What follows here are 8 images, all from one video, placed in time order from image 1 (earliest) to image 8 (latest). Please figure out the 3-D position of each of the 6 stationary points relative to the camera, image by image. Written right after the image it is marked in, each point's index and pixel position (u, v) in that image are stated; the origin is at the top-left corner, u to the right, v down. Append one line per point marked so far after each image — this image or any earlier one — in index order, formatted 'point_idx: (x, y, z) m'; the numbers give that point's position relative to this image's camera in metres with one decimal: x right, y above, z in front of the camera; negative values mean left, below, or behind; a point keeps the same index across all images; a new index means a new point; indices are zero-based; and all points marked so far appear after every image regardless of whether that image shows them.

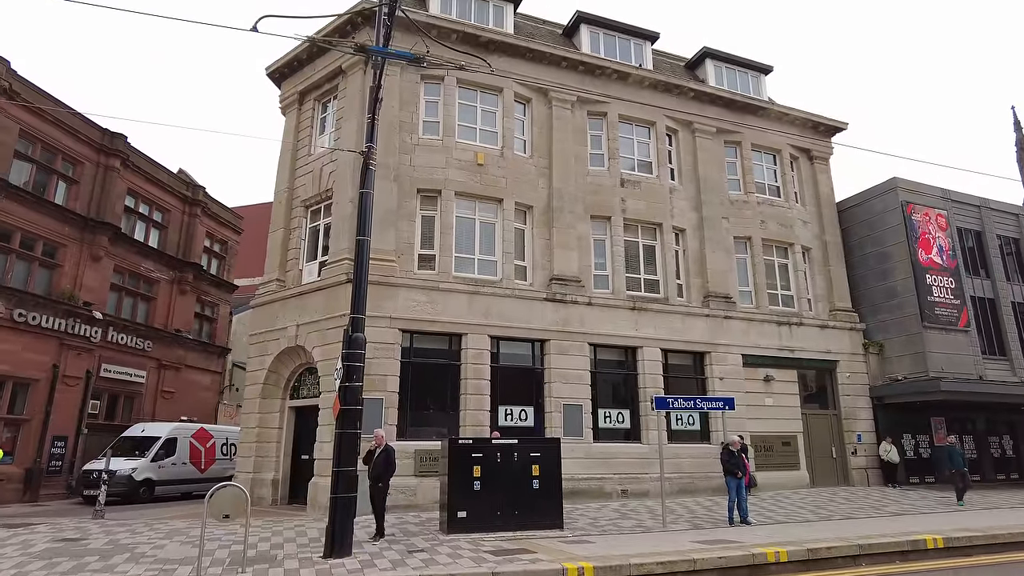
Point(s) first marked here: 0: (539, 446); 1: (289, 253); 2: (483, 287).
0: (+0.6, -3.2, +12.6) m
1: (-6.6, +1.0, +18.6) m
2: (-0.8, 0.0, +17.3) m
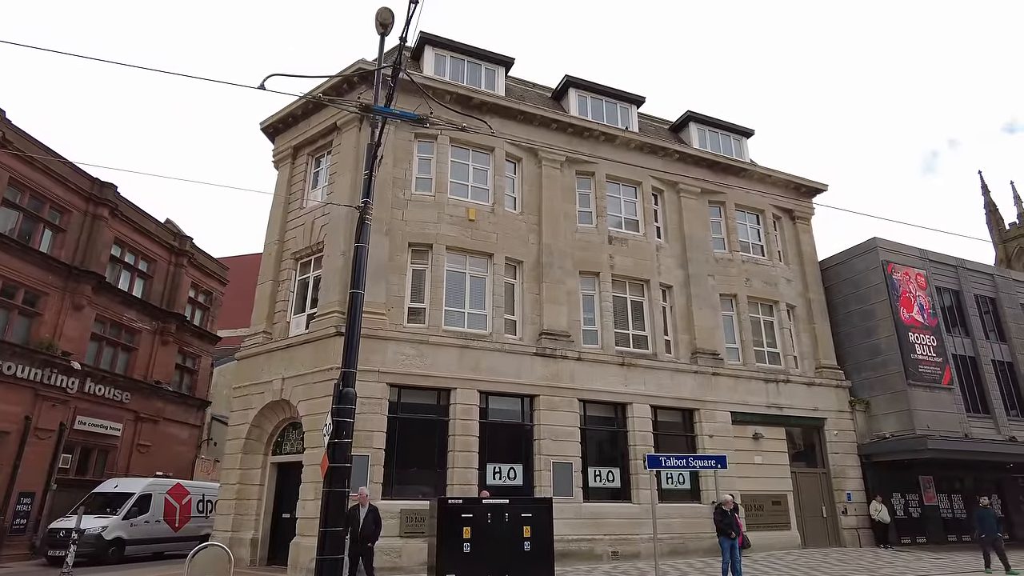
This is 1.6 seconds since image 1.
0: (+0.4, -4.3, +12.3) m
1: (-6.9, -0.5, +18.5) m
2: (-1.1, -1.5, +17.3) m
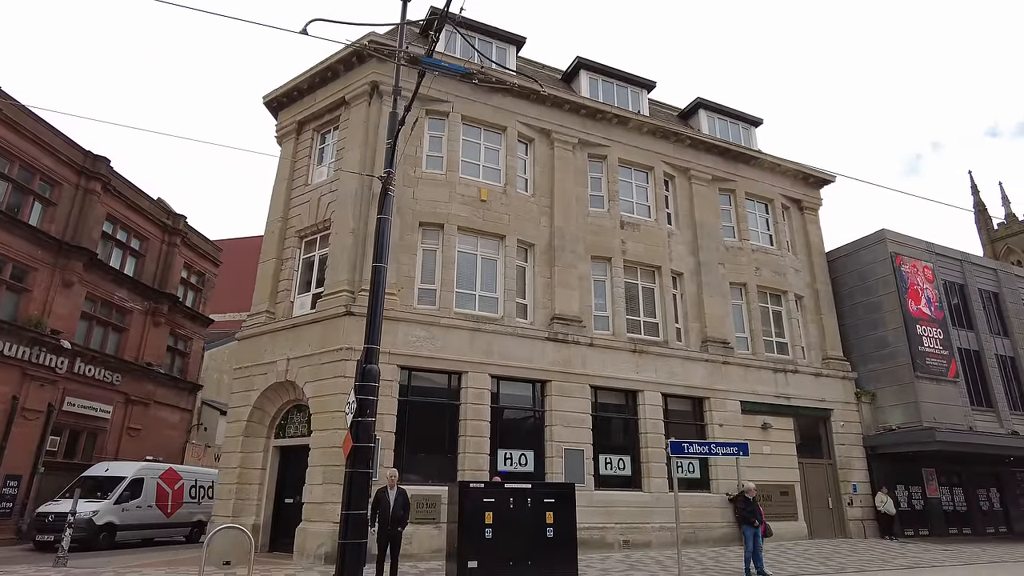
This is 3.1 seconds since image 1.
0: (+0.8, -3.8, +11.9) m
1: (-6.6, +0.1, +17.9) m
2: (-0.7, -1.0, +16.8) m
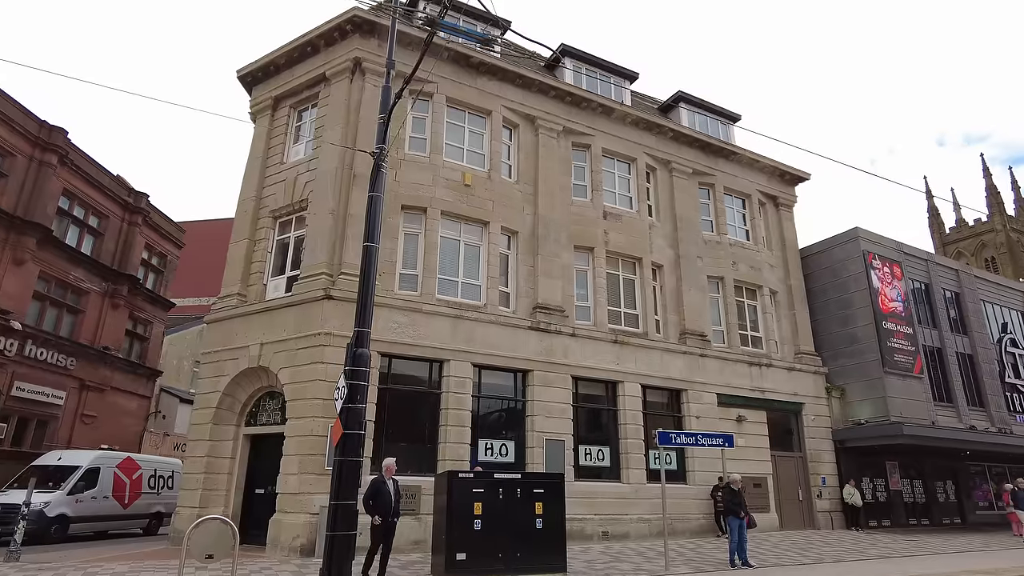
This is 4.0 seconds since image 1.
0: (+0.6, -3.6, +11.6) m
1: (-7.0, +0.6, +17.1) m
2: (-1.2, -0.6, +16.4) m
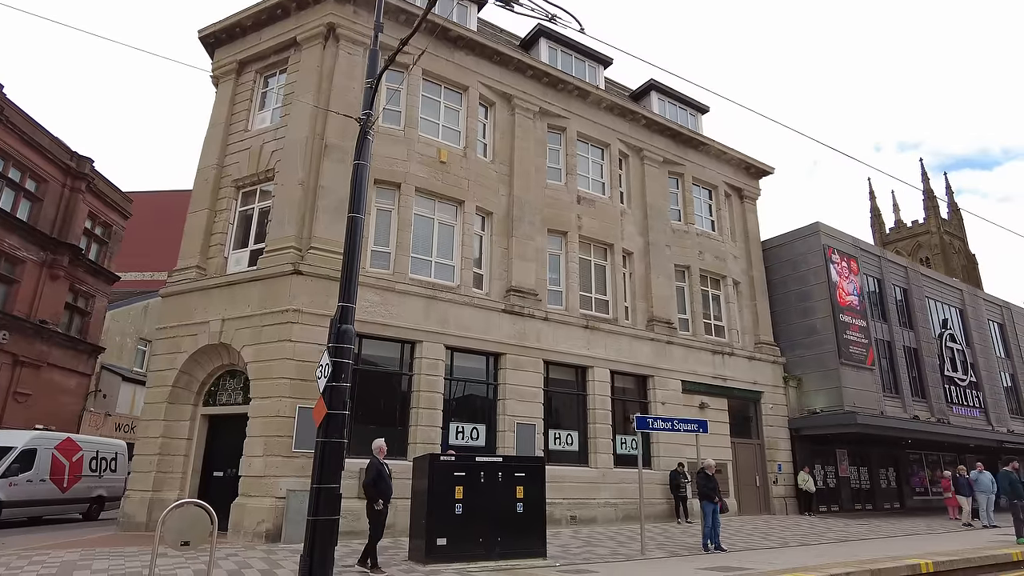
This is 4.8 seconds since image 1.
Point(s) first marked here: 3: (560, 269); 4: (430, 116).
0: (+0.2, -3.2, +11.4) m
1: (-7.7, +1.3, +16.2) m
2: (-1.8, -0.1, +16.0) m
3: (+1.5, +0.6, +19.1) m
4: (-2.3, +4.8, +17.6) m
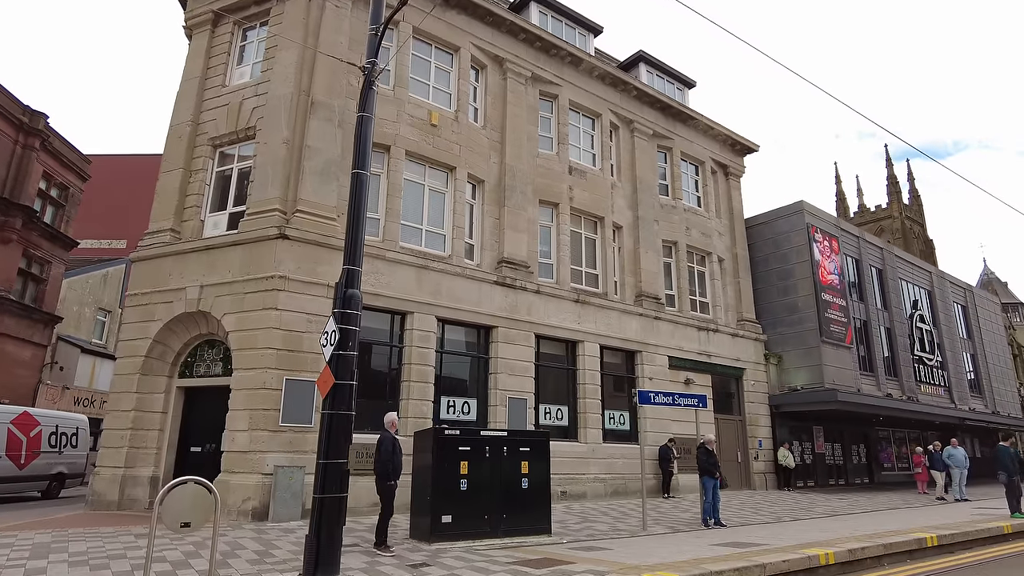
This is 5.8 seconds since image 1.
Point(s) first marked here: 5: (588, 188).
0: (+0.3, -2.7, +11.0) m
1: (-7.8, +2.1, +15.2) m
2: (-1.9, +0.6, +15.3) m
3: (+1.1, +1.4, +18.6) m
4: (-2.4, +5.6, +16.8) m
5: (+2.4, +3.1, +19.5) m
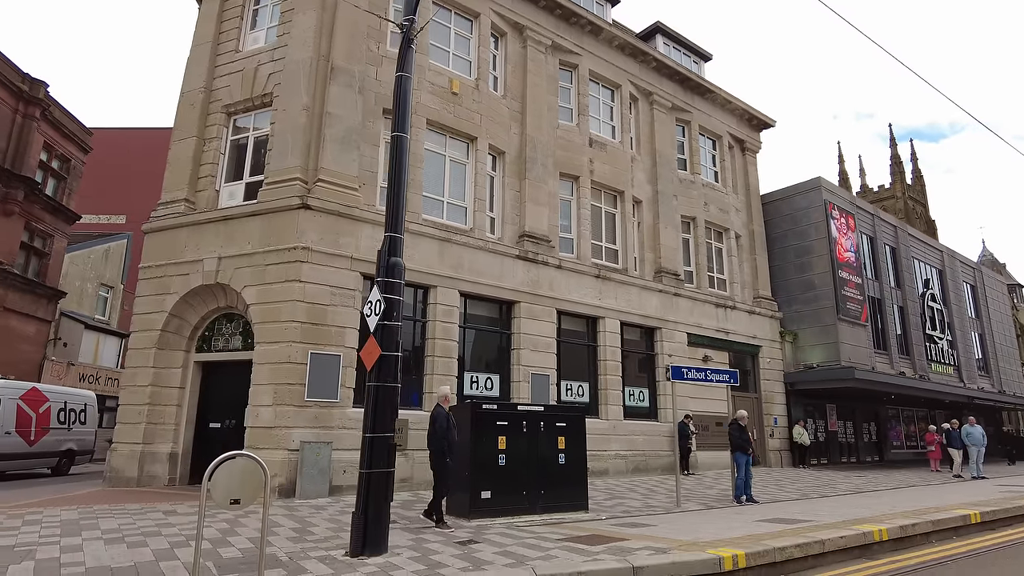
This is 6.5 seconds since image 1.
0: (+0.9, -2.2, +10.7) m
1: (-7.2, +2.8, +14.7) m
2: (-1.4, +1.3, +14.9) m
3: (+1.7, +2.1, +18.2) m
4: (-1.8, +6.3, +16.2) m
5: (+2.9, +3.8, +19.1) m
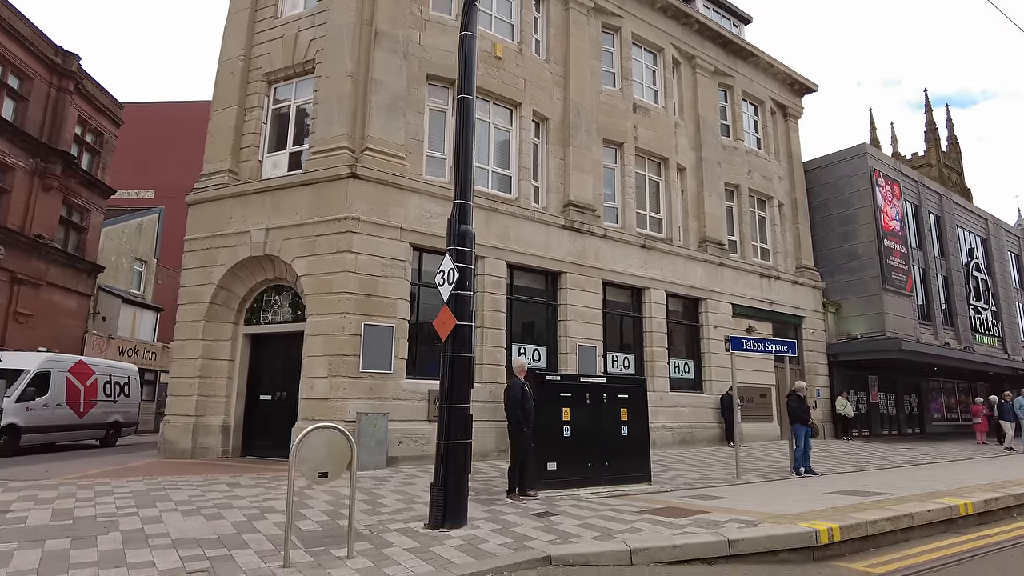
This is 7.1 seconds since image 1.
0: (+1.9, -1.7, +10.5) m
1: (-6.1, +3.4, +14.4) m
2: (-0.3, +1.9, +14.6) m
3: (+2.9, +2.9, +17.8) m
4: (-0.7, +7.0, +15.7) m
5: (+4.1, +4.7, +18.6) m
